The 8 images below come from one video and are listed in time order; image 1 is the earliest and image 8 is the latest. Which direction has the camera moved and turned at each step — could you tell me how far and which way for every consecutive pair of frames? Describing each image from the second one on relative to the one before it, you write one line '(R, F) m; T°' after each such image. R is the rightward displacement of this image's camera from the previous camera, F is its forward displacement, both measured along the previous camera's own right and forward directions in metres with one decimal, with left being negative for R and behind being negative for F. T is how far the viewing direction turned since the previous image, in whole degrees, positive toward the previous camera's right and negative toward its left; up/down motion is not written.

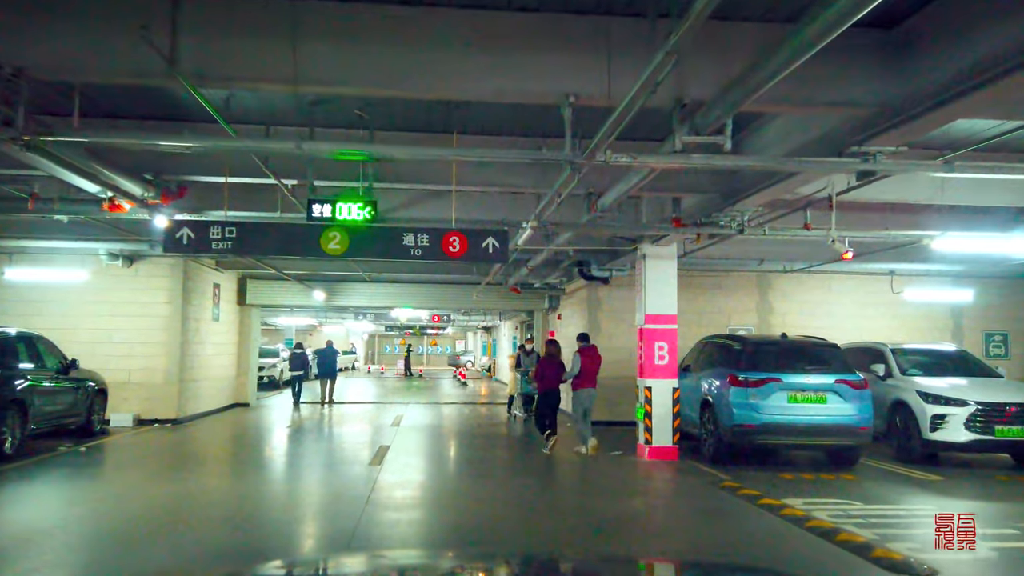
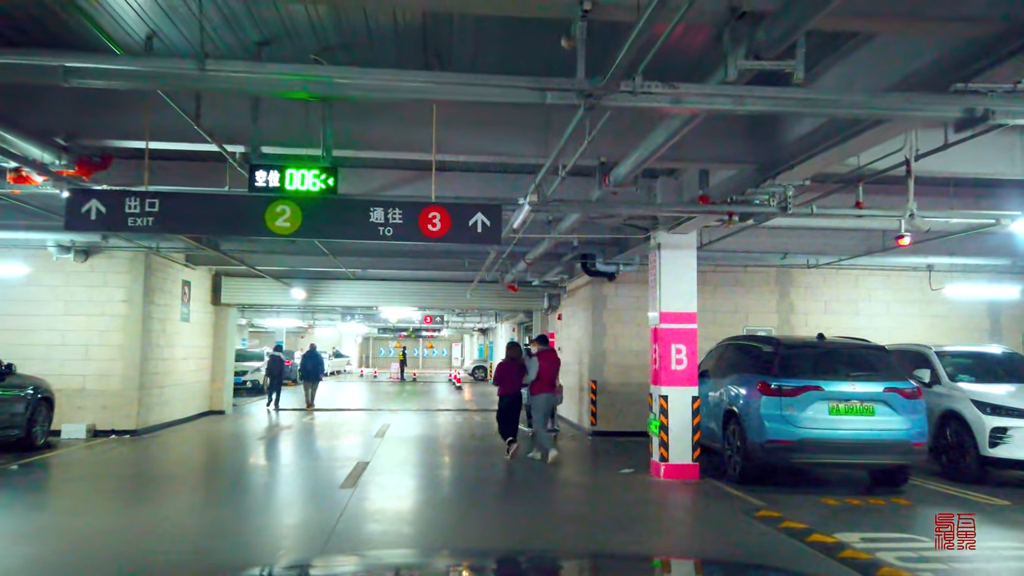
(0.0, +1.4) m; 0°
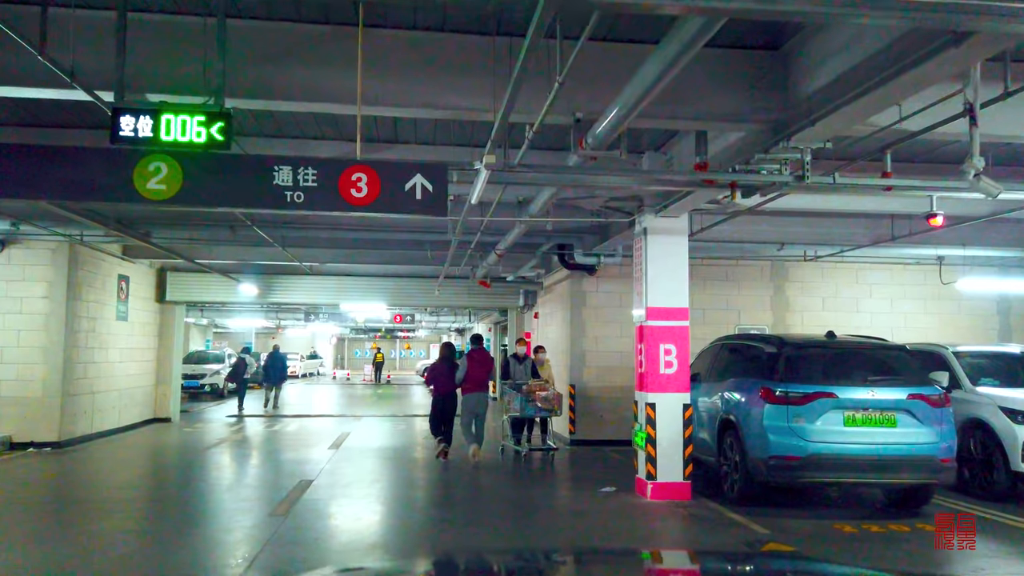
(+0.2, +1.3) m; +1°
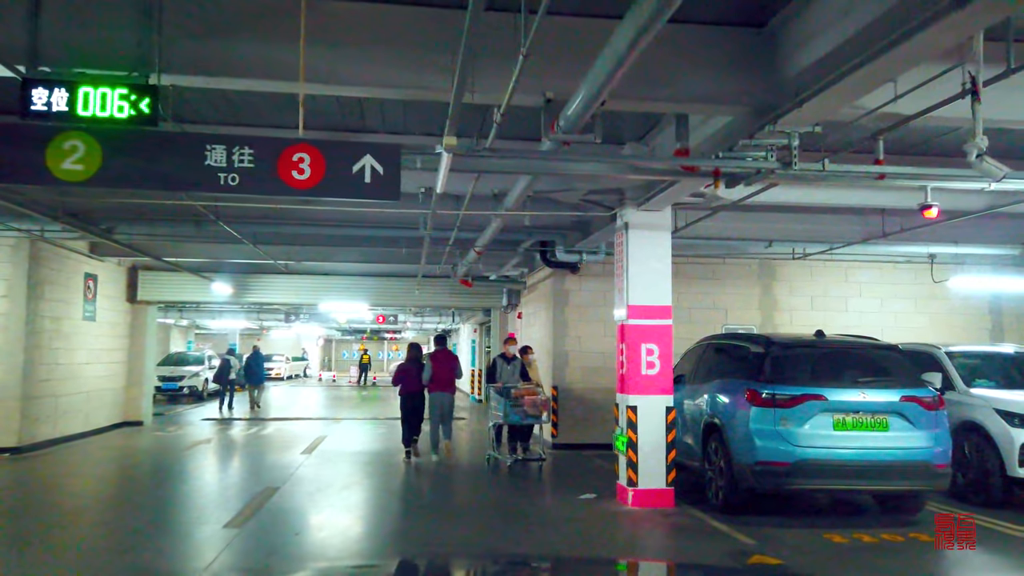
(+0.2, +0.4) m; +1°
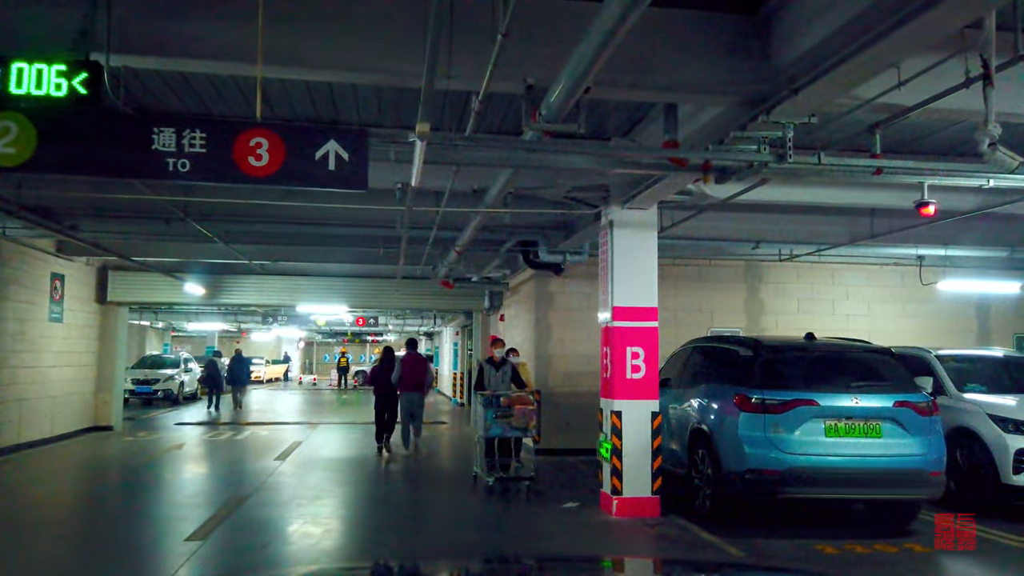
(0.0, +0.3) m; +1°
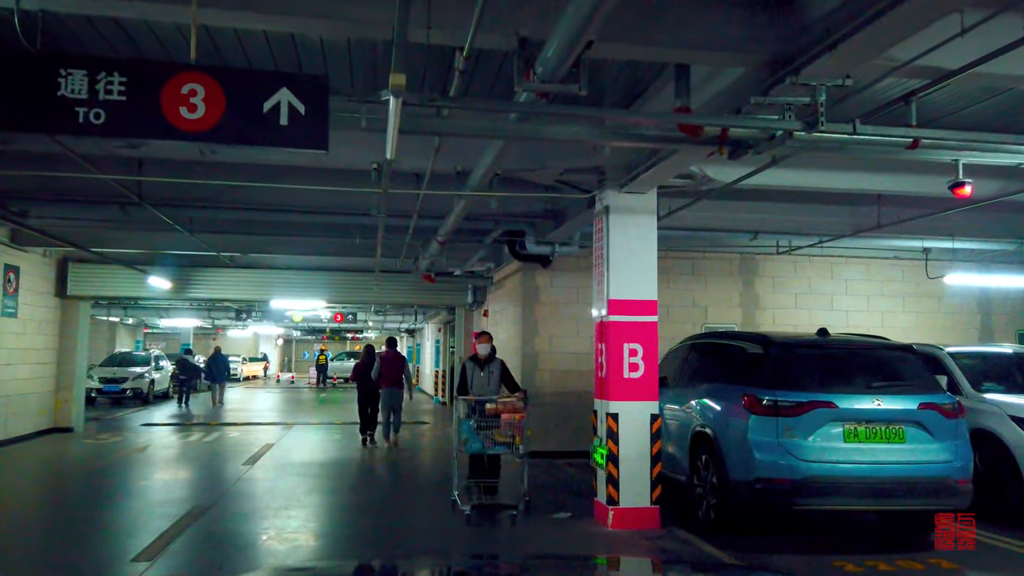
(0.0, +0.7) m; +1°
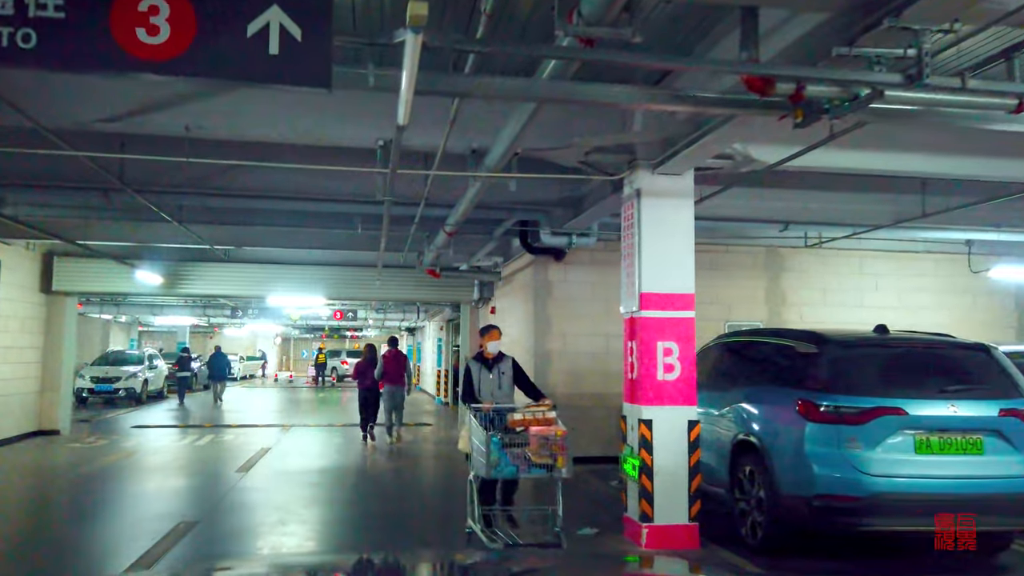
(-0.2, +0.7) m; 0°
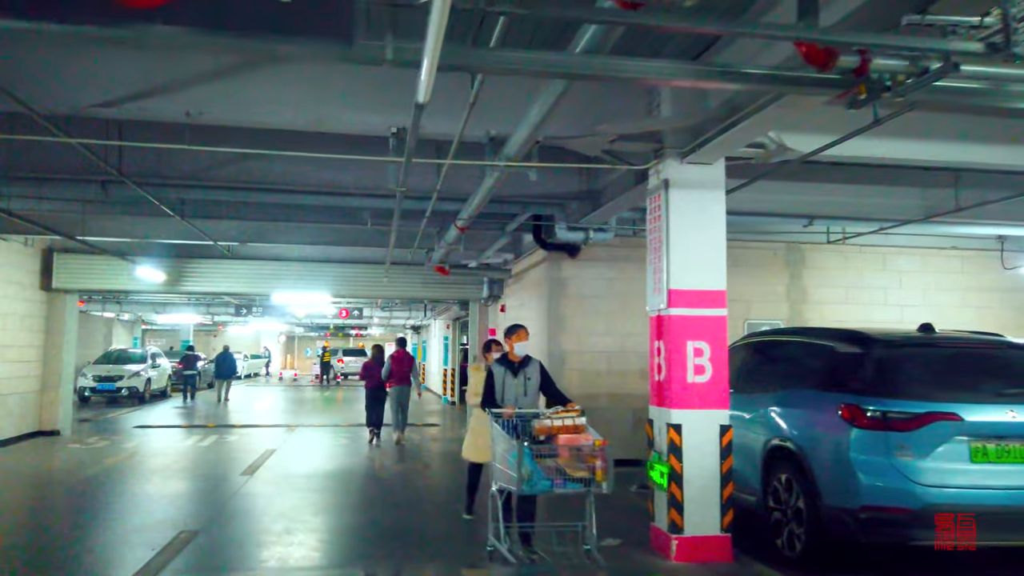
(-0.1, +0.4) m; 0°
